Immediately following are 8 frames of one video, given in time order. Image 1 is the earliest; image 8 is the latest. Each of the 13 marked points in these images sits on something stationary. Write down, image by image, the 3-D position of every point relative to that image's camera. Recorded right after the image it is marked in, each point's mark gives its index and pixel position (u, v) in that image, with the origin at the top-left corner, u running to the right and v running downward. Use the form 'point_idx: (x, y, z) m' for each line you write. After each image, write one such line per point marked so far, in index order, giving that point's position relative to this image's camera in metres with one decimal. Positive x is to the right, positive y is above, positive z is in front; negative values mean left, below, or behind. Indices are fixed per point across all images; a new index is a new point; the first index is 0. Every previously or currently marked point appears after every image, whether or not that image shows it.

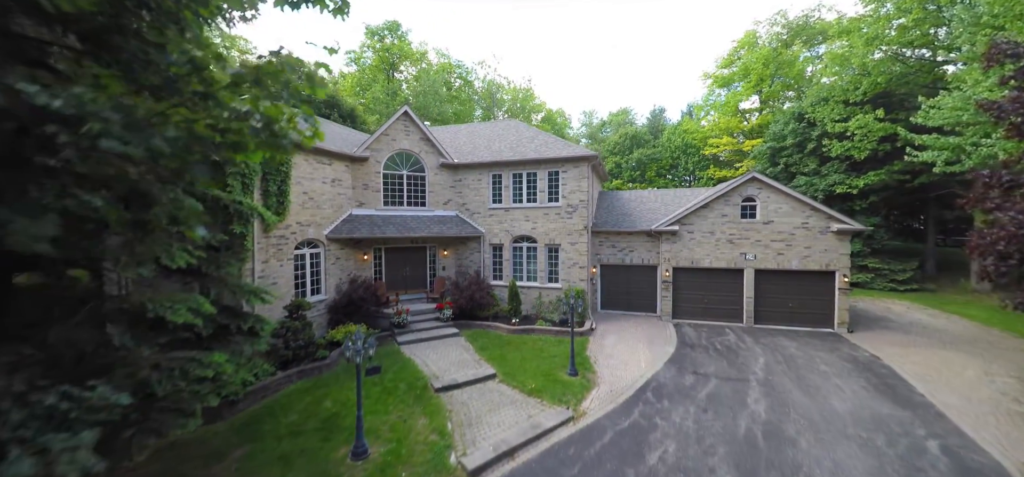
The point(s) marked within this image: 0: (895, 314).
0: (+16.8, -3.3, +17.9) m
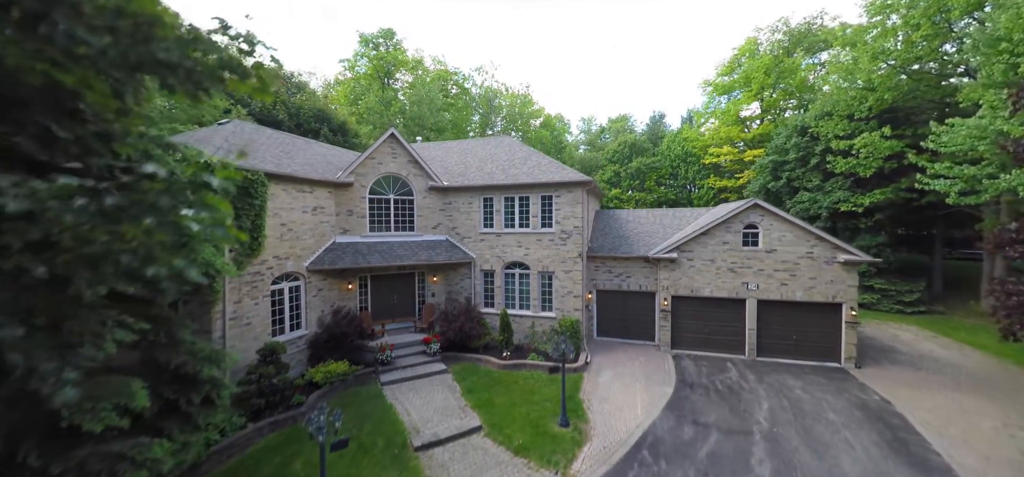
0: (+16.5, -4.4, +17.1) m
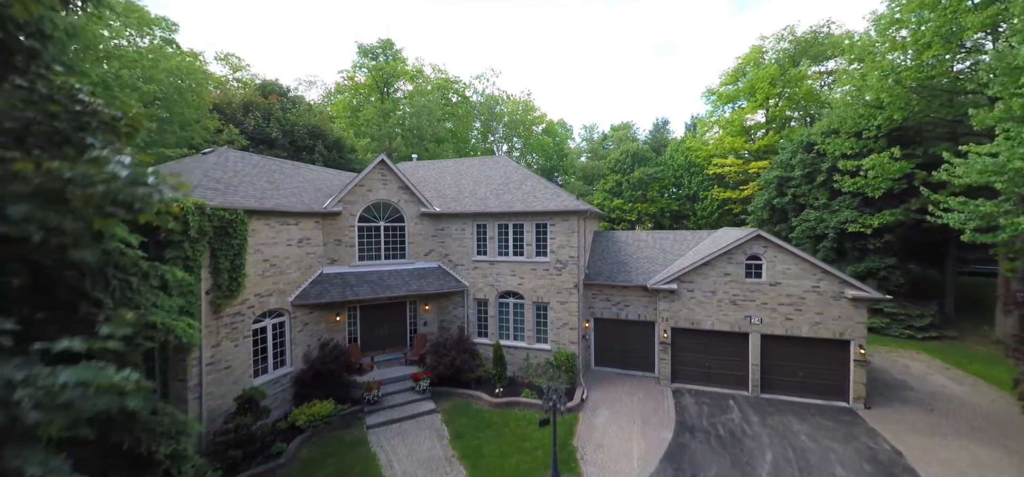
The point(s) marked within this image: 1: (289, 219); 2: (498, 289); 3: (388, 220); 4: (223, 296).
0: (+16.2, -5.6, +16.3) m
1: (-8.0, +0.7, +14.6) m
2: (-0.6, -2.1, +17.3) m
3: (-5.4, +0.8, +17.6) m
4: (-8.7, -1.8, +12.3) m
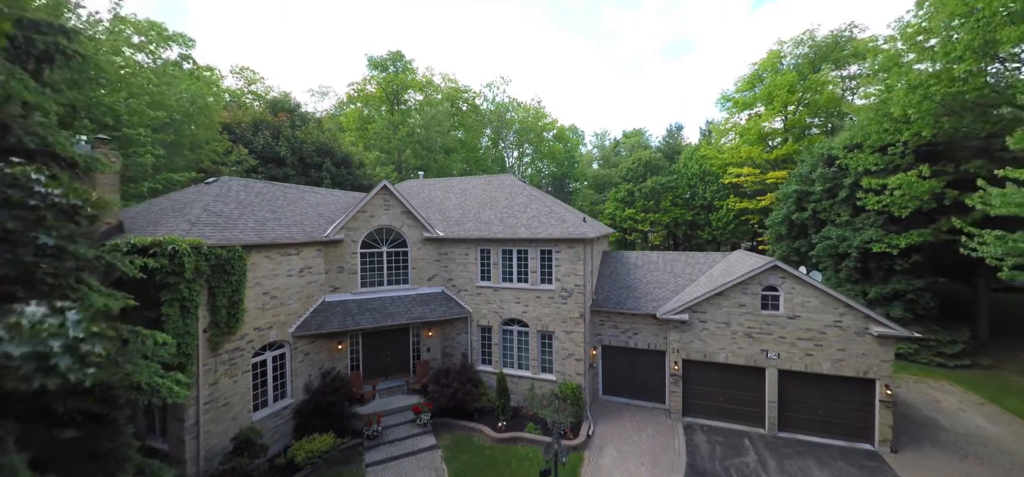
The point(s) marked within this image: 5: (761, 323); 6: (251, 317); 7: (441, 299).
0: (+16.4, -6.6, +15.3) m
1: (-7.9, -0.4, +14.5) m
2: (-0.4, -3.2, +16.9) m
3: (-5.2, -0.3, +17.3) m
4: (-8.7, -2.9, +12.2) m
5: (+8.8, -3.0, +14.4) m
6: (-8.4, -2.5, +13.2) m
7: (-3.1, -2.6, +17.5) m
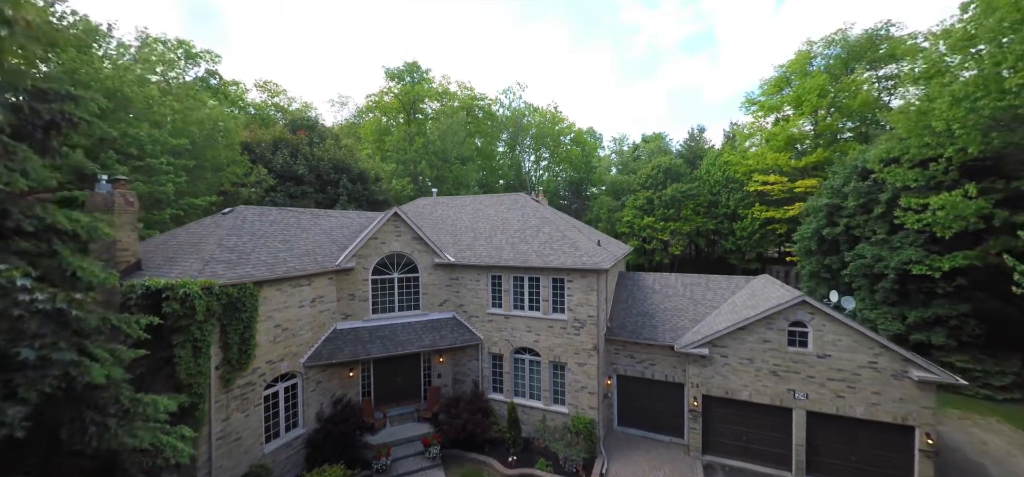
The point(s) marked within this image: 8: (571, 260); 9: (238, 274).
0: (+16.7, -7.7, +14.1) m
1: (-7.5, -1.5, +14.6) m
2: (+0.1, -4.3, +16.6) m
3: (-4.7, -1.4, +17.3) m
4: (-8.5, -4.0, +12.4) m
5: (+9.1, -4.1, +13.6) m
6: (-8.1, -3.7, +13.3) m
7: (-2.5, -3.7, +17.3) m
8: (+2.2, -0.8, +15.3) m
9: (-8.4, -1.1, +12.4) m
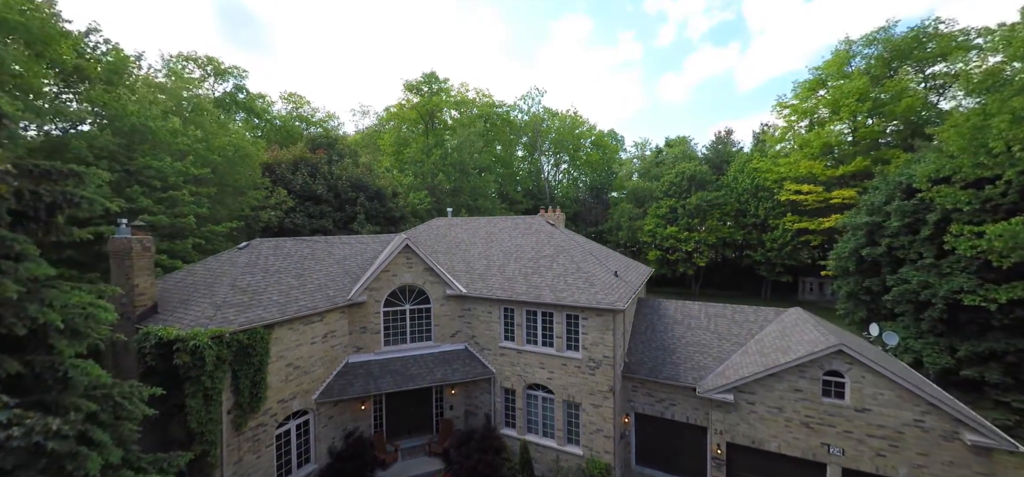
0: (+17.1, -9.0, +12.7) m
1: (-7.1, -2.9, +14.6) m
2: (+0.6, -5.6, +16.1) m
3: (-4.1, -2.7, +17.1) m
4: (-8.2, -5.4, +12.4) m
5: (+9.5, -5.4, +12.6) m
6: (-7.8, -5.0, +13.4) m
7: (-2.0, -5.0, +17.0) m
8: (+2.6, -2.1, +14.7) m
9: (-8.1, -2.5, +12.5) m
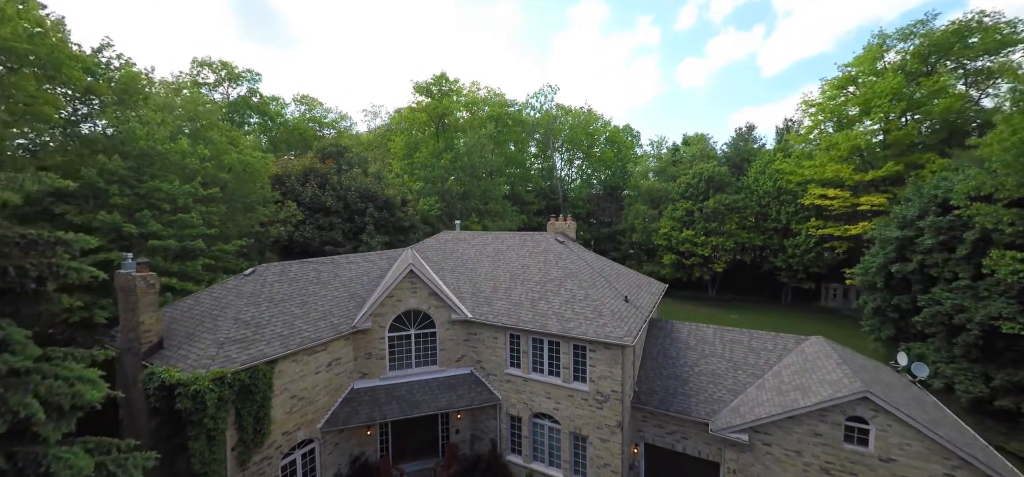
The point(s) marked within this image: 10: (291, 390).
0: (+17.2, -10.1, +11.8) m
1: (-6.9, -3.9, +14.5) m
2: (+0.8, -6.6, +15.8) m
3: (-3.8, -3.7, +16.9) m
4: (-8.1, -6.5, +12.5) m
5: (+9.6, -6.5, +12.0) m
6: (-7.7, -6.1, +13.4) m
7: (-1.7, -6.0, +16.8) m
8: (+2.8, -3.2, +14.2) m
9: (-8.0, -3.6, +12.5) m
10: (-7.5, -5.2, +13.7) m
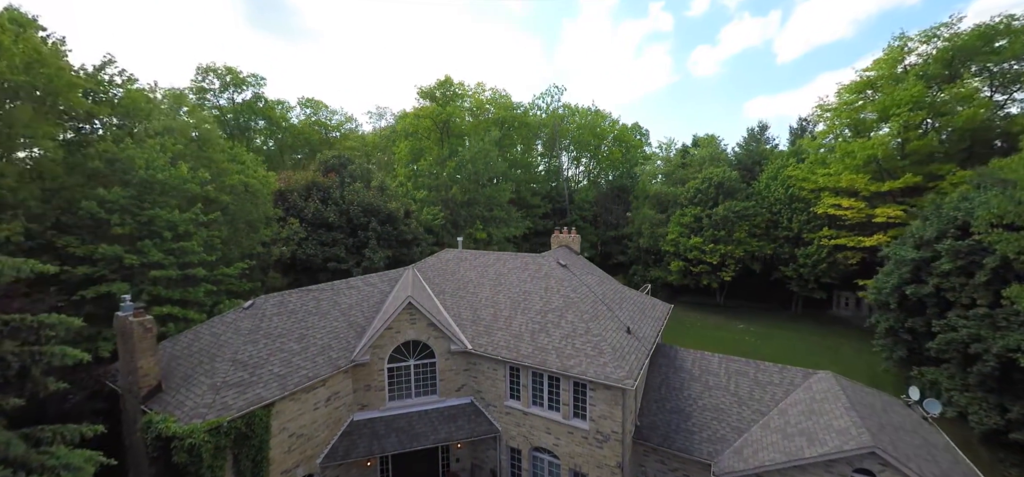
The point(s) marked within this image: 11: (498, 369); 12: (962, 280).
0: (+17.1, -11.4, +11.5) m
1: (-7.0, -5.2, +14.5) m
2: (+0.8, -7.9, +15.7) m
3: (-3.8, -4.9, +16.8) m
4: (-8.2, -7.9, +12.6) m
5: (+9.5, -7.8, +11.6) m
6: (-7.7, -7.5, +13.5) m
7: (-1.7, -7.2, +16.7) m
8: (+2.8, -4.5, +14.0) m
9: (-8.1, -5.0, +12.5) m
10: (-7.5, -6.5, +13.8) m
11: (-0.5, -5.2, +16.3) m
12: (+20.8, -1.9, +18.8) m
